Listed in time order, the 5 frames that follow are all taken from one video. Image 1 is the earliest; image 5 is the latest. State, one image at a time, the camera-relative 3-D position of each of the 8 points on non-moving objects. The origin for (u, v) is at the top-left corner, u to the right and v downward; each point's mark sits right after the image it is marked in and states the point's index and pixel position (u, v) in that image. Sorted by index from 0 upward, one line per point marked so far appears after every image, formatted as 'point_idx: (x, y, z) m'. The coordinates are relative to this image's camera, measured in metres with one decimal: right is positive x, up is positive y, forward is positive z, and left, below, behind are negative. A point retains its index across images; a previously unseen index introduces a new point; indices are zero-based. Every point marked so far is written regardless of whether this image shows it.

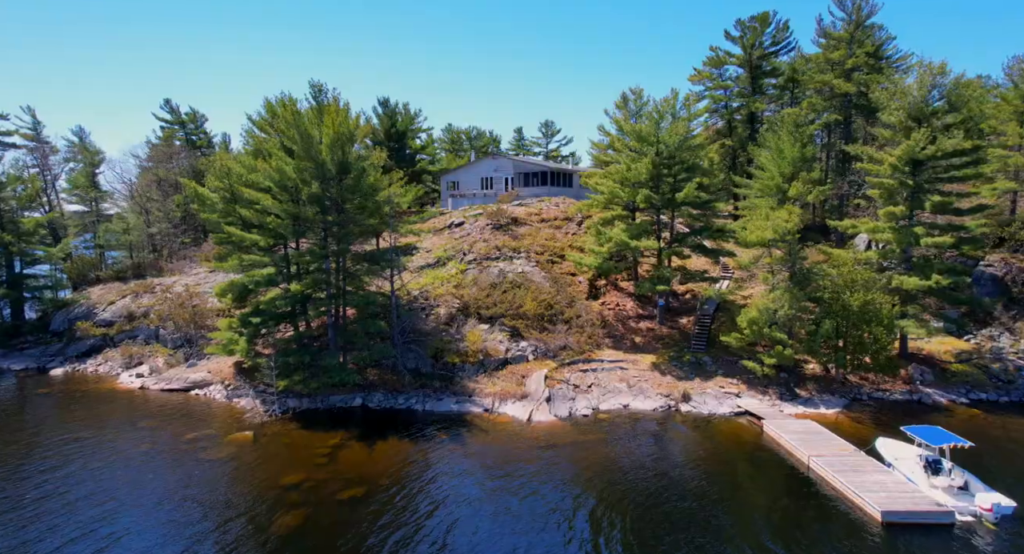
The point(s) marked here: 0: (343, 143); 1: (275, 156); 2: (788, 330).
0: (-6.3, +4.9, +19.8) m
1: (-8.7, +4.4, +19.6) m
2: (+10.3, -2.0, +19.9) m
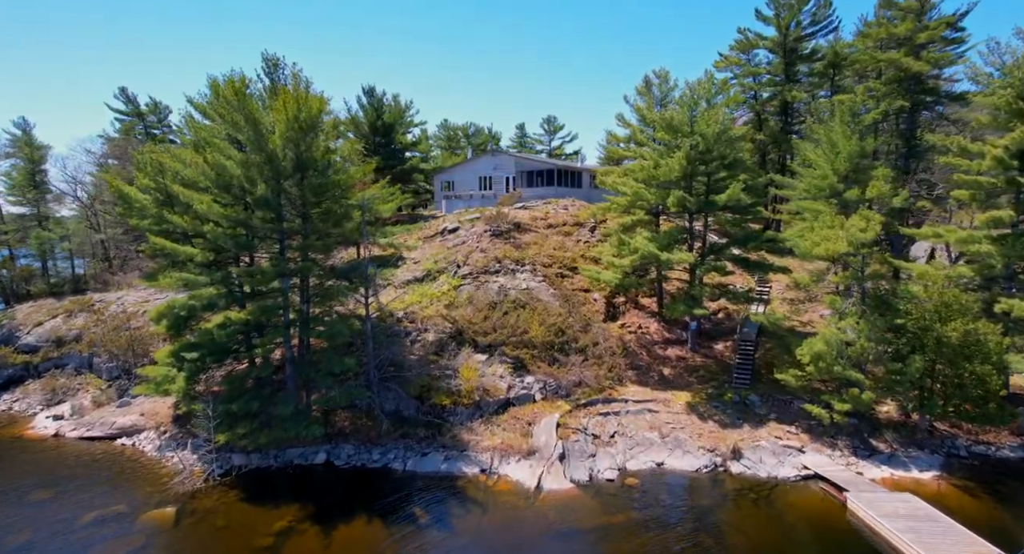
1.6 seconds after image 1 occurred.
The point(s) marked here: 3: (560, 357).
0: (-6.2, +4.3, +15.7) m
1: (-8.6, +3.7, +15.5) m
2: (+10.4, -2.7, +15.8) m
3: (+1.7, -2.9, +19.0) m
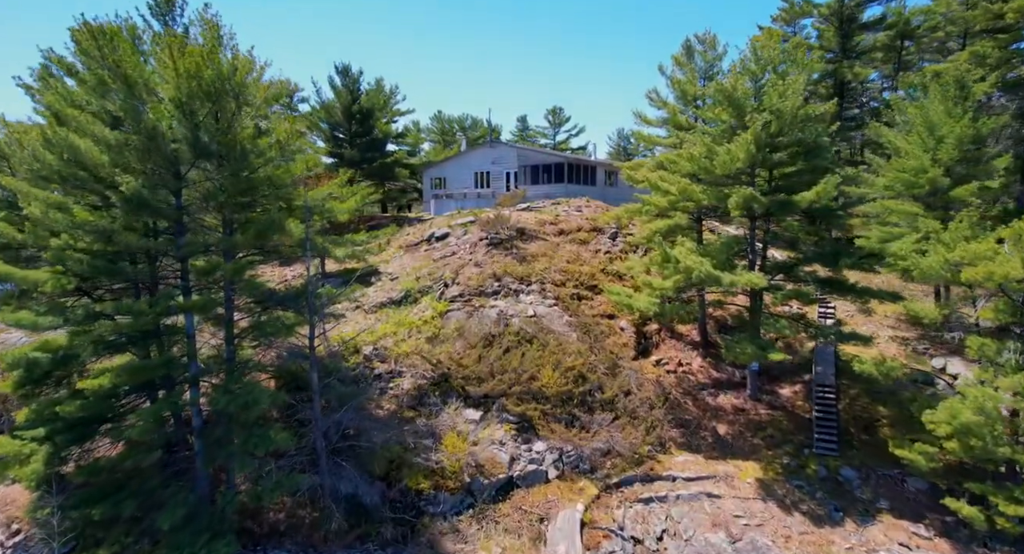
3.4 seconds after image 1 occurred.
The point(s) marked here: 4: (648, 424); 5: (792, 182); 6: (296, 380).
0: (-6.1, +3.5, +10.7) m
1: (-8.5, +3.0, +10.4) m
2: (+10.5, -3.4, +10.8) m
3: (+1.8, -3.6, +14.0) m
4: (+3.6, -3.9, +14.3) m
5: (+7.5, +2.5, +14.4) m
6: (-5.1, -2.3, +12.5) m
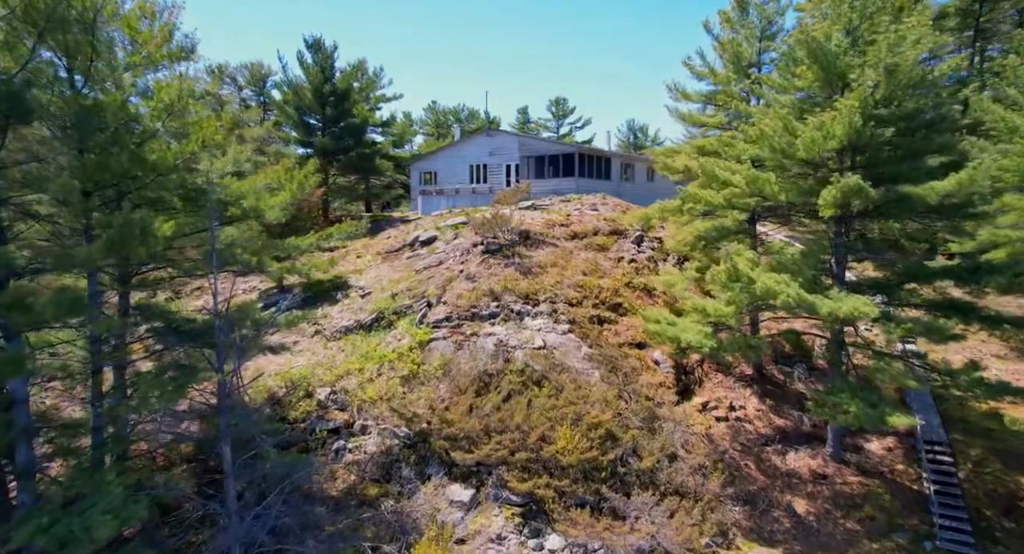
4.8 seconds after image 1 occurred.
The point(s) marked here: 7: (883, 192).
0: (-6.0, +3.1, +6.7) m
1: (-8.5, +2.5, +6.5) m
2: (+10.5, -3.9, +6.8) m
3: (+1.9, -4.1, +10.0) m
4: (+3.7, -4.4, +10.3) m
5: (+7.6, +2.1, +10.4) m
6: (-5.0, -2.8, +8.5) m
7: (+6.8, +1.6, +10.1) m
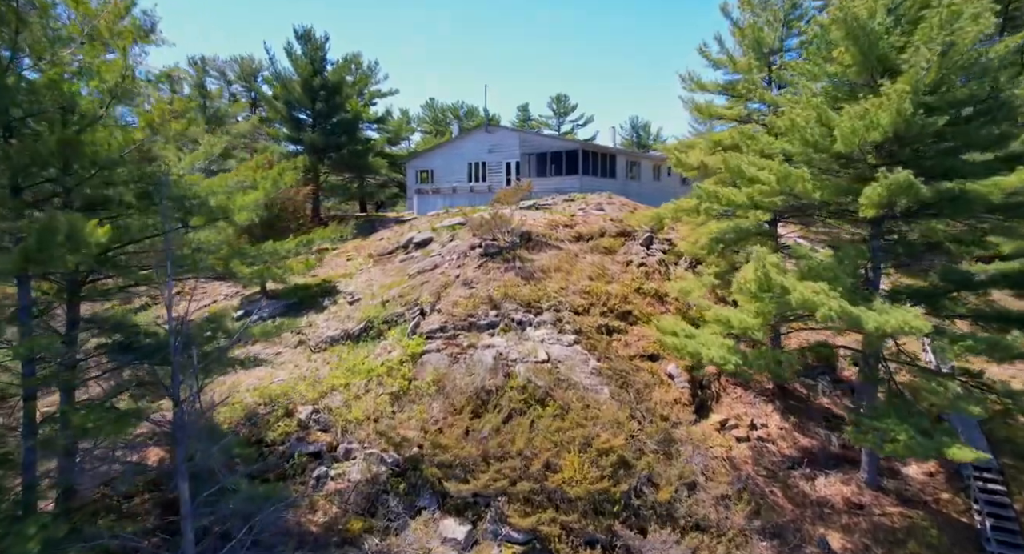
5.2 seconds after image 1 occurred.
0: (-6.0, +2.9, +5.5) m
1: (-8.5, +2.4, +5.3) m
2: (+10.5, -4.0, +5.7) m
3: (+1.9, -4.2, +8.9) m
4: (+3.7, -4.5, +9.2) m
5: (+7.6, +2.0, +9.3) m
6: (-5.0, -2.9, +7.3) m
7: (+6.8, +1.4, +8.9) m
